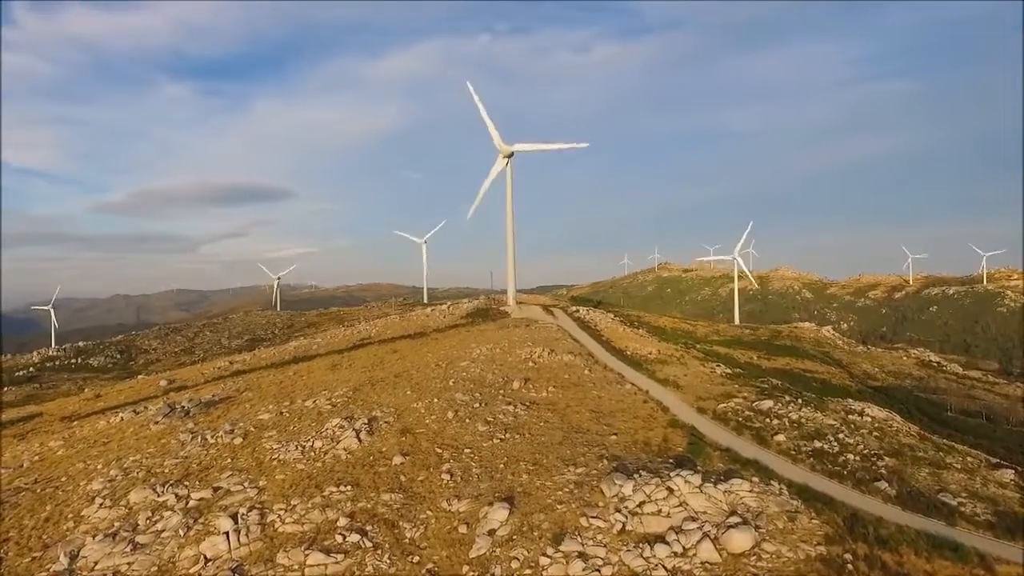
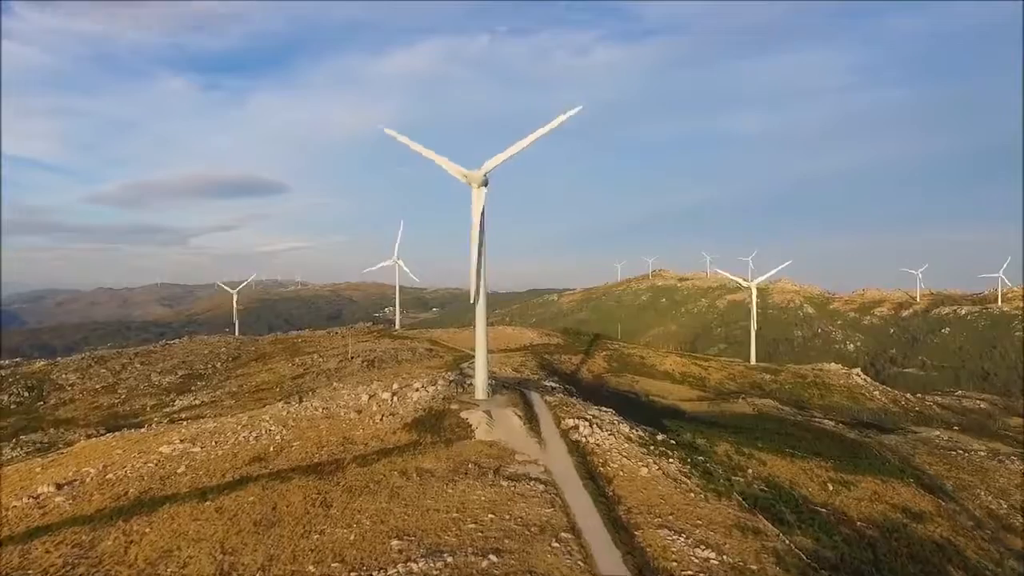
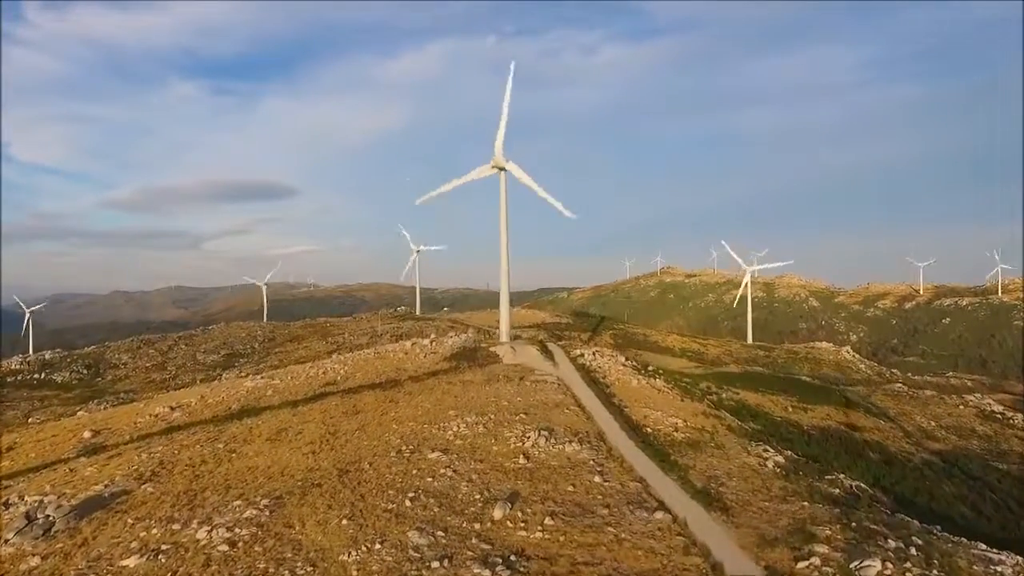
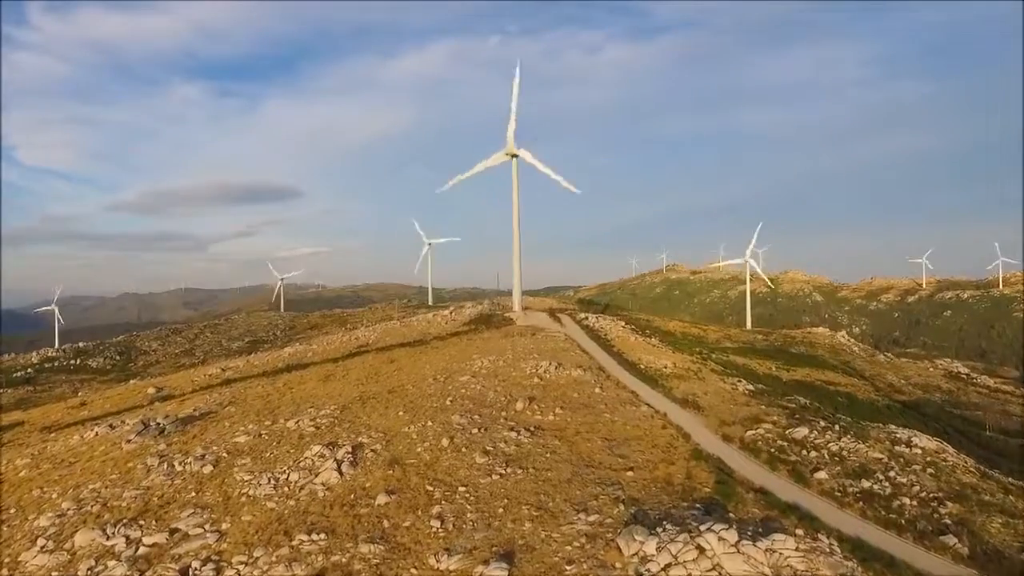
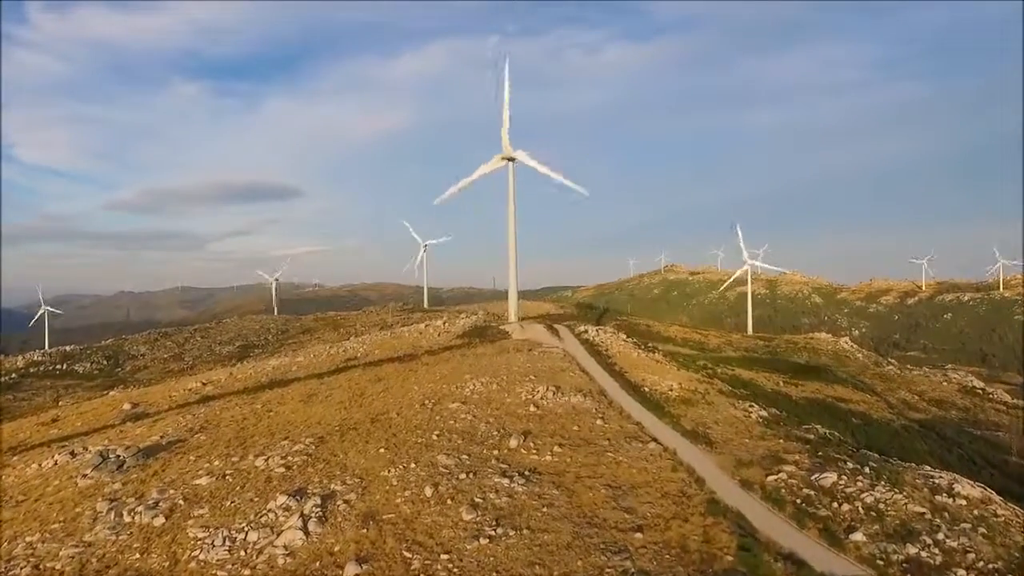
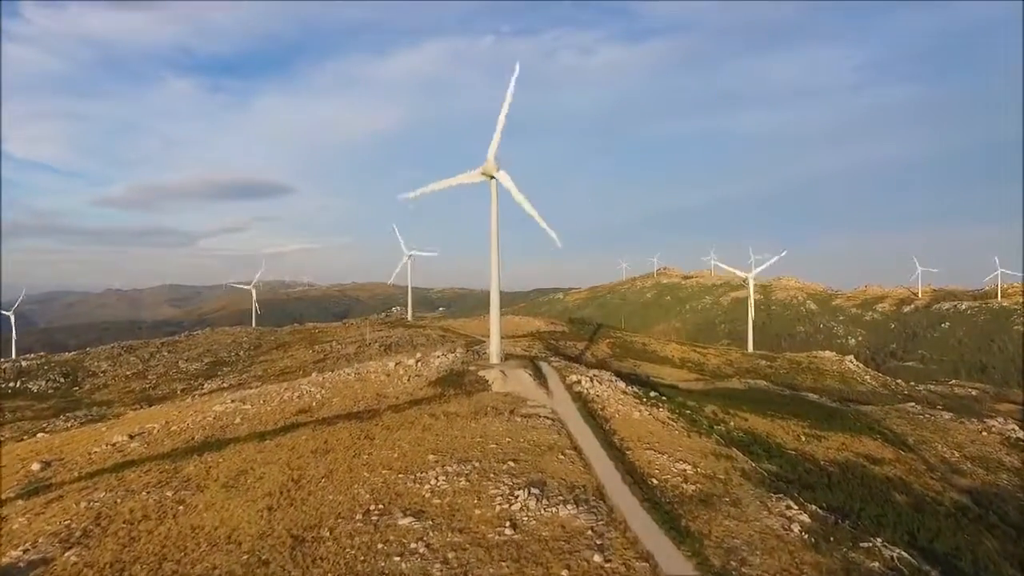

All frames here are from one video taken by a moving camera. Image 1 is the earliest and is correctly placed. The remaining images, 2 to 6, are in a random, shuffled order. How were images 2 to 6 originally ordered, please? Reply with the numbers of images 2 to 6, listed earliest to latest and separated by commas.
4, 5, 3, 6, 2
